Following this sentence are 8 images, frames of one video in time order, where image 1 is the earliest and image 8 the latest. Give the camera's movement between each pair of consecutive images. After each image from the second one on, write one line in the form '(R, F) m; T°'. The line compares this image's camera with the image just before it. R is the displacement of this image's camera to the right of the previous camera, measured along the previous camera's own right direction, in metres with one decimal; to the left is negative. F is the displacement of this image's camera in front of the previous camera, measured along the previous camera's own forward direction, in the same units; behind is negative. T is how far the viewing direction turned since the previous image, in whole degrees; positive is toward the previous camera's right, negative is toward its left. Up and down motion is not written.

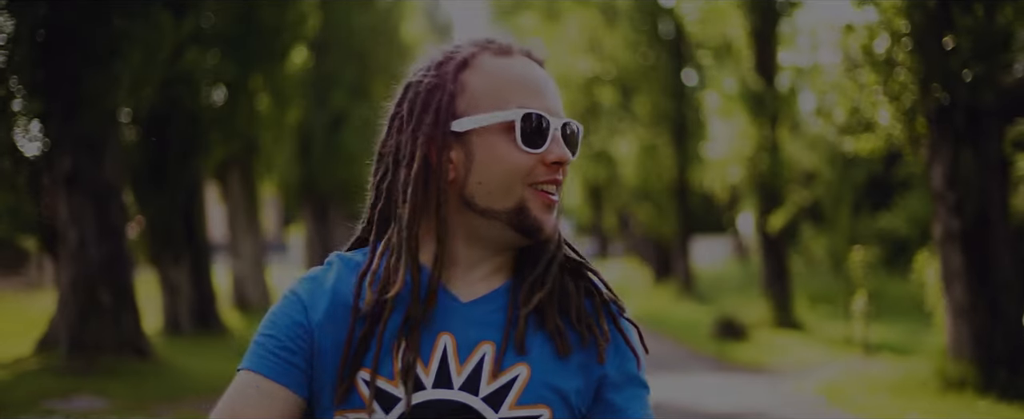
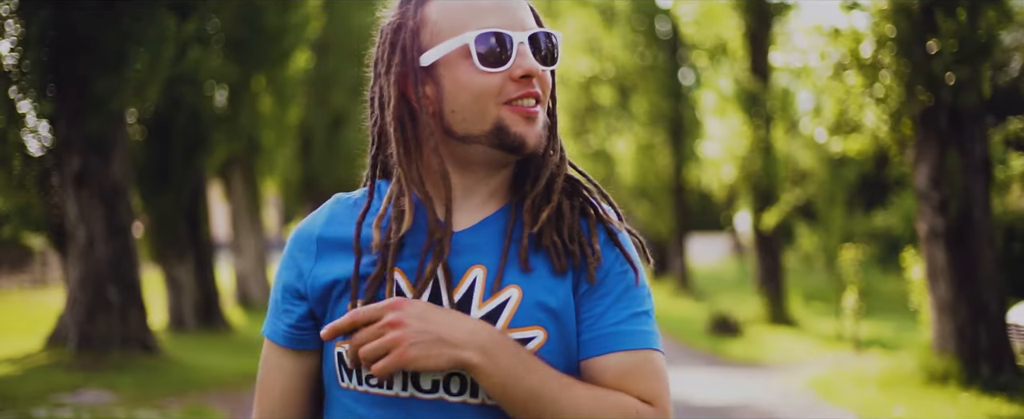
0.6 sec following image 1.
(0.0, -0.3) m; 0°
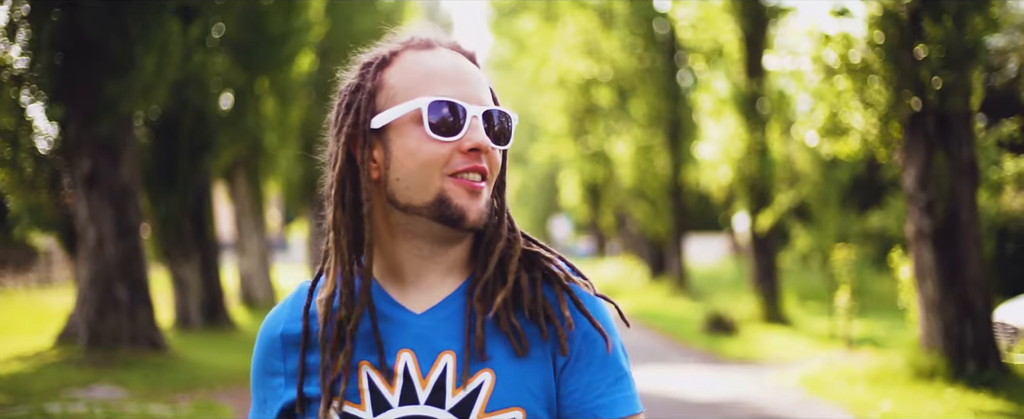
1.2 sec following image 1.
(0.0, -0.3) m; 0°
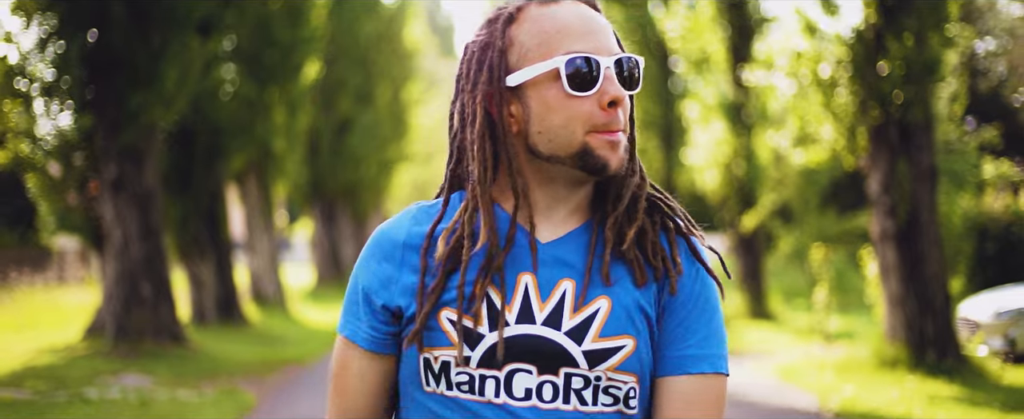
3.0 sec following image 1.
(0.0, -0.9) m; 0°
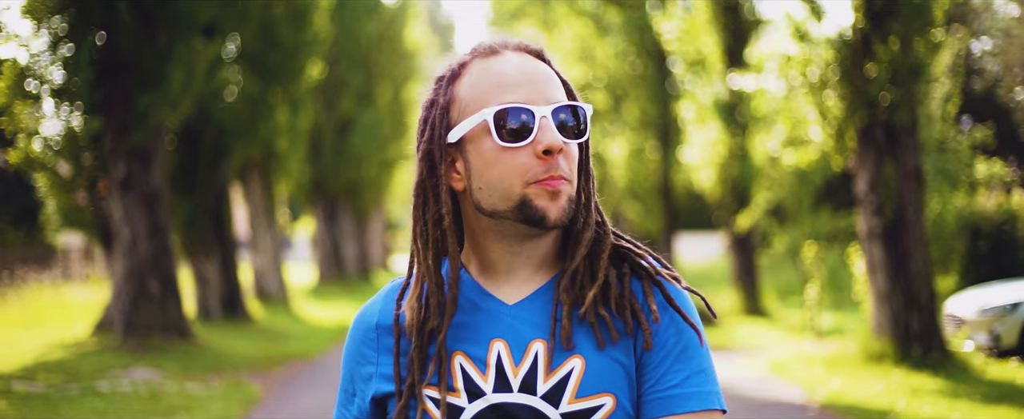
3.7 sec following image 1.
(0.0, -0.4) m; 0°
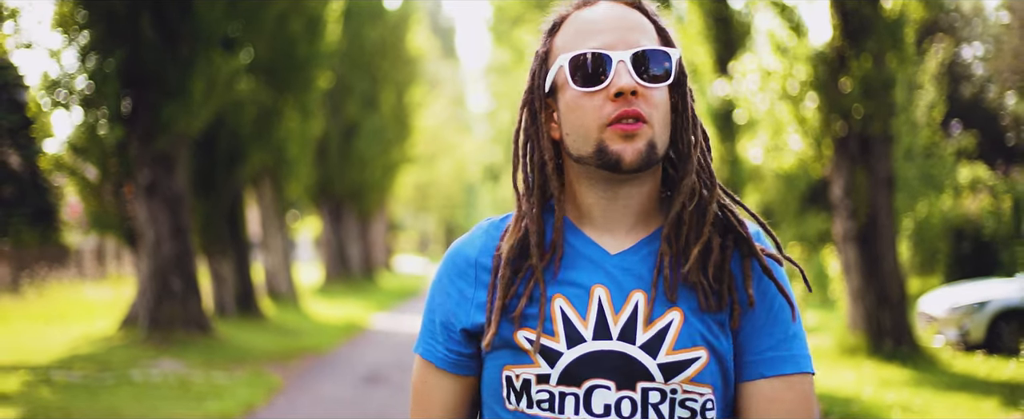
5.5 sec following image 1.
(0.0, -0.9) m; 0°
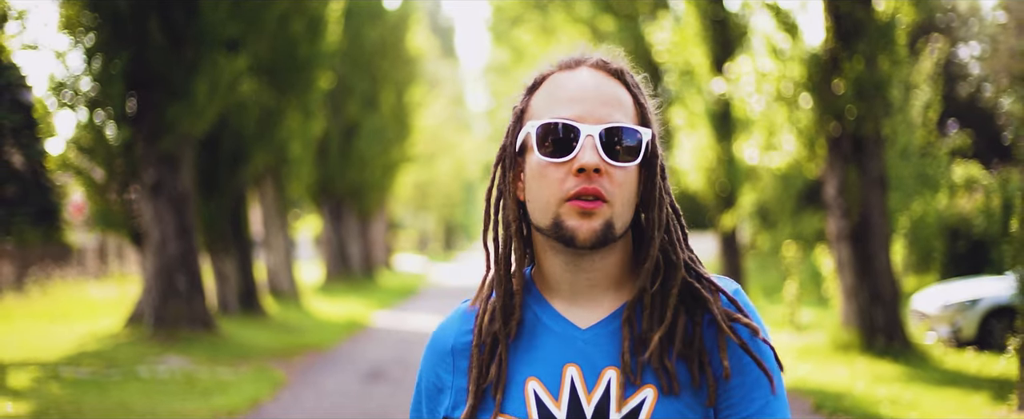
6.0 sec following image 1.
(0.0, -0.2) m; 0°
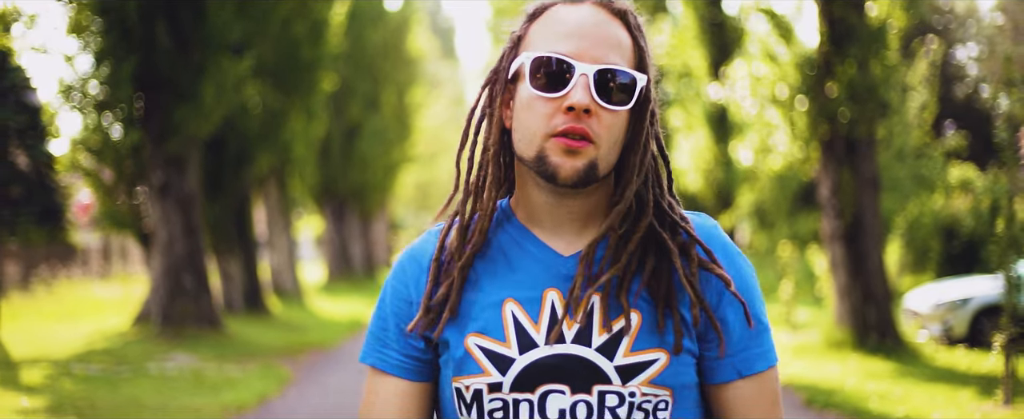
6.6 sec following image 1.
(0.0, -0.3) m; 0°
